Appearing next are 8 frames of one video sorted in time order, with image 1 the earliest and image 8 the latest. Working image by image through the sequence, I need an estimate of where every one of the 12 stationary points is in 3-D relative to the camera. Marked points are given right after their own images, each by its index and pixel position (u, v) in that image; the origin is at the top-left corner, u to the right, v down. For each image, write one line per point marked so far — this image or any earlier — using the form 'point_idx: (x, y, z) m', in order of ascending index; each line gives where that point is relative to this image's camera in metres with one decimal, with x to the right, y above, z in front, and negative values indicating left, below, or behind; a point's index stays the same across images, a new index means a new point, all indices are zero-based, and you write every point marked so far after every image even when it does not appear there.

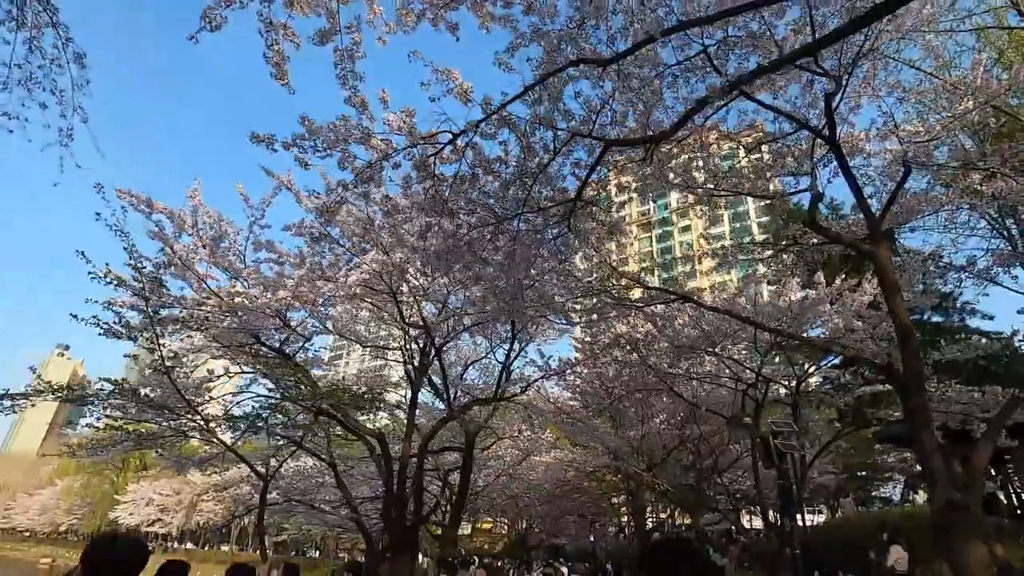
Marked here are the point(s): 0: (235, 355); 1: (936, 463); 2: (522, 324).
0: (-5.5, -1.3, +10.6) m
1: (+4.5, -1.8, +5.7) m
2: (+0.2, -0.7, +11.1) m
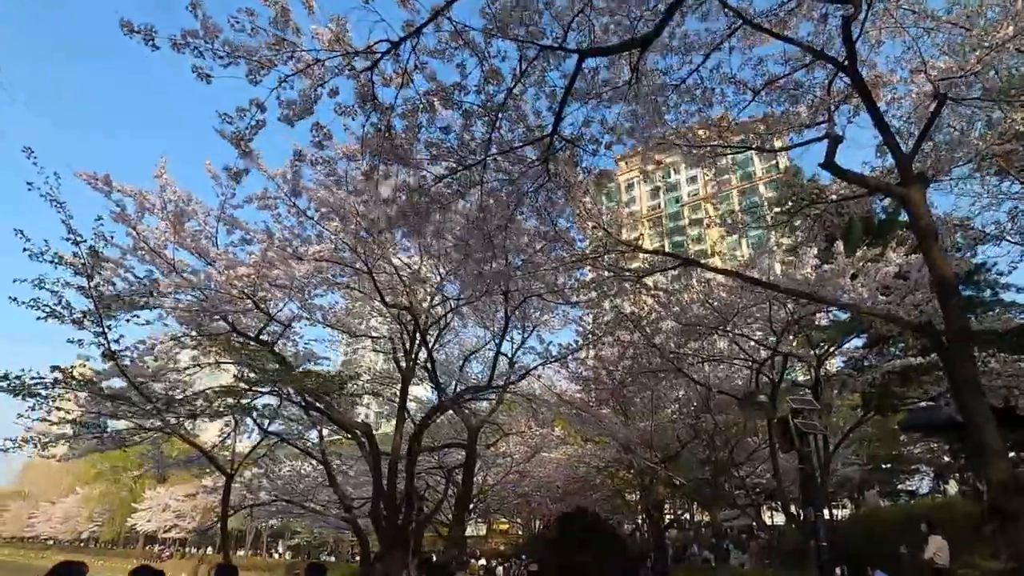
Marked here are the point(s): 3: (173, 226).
0: (-5.6, -1.0, +9.9) m
1: (+4.3, -1.3, +4.8) m
2: (0.0, -0.3, +10.3) m
3: (-5.9, +1.1, +9.2) m
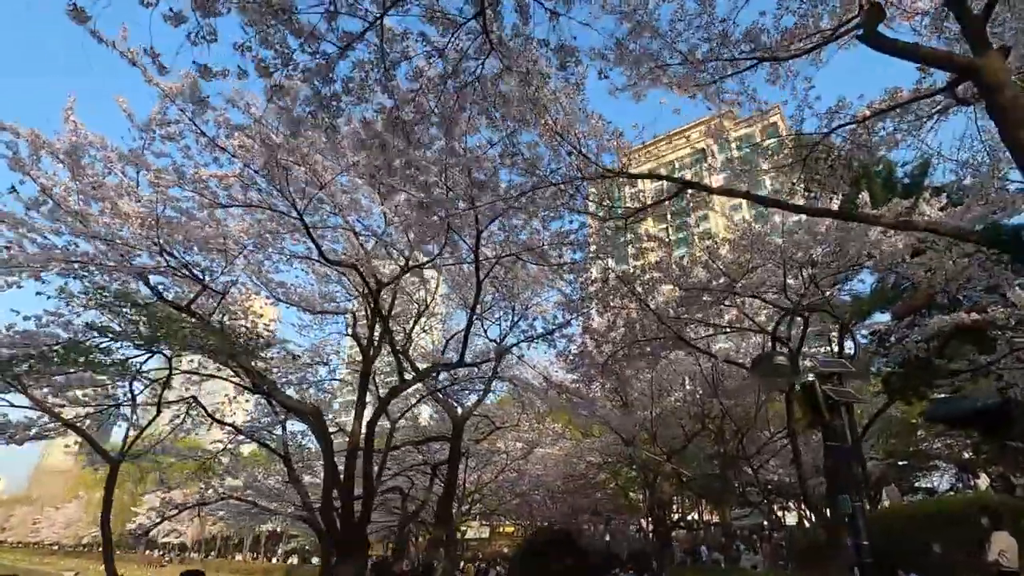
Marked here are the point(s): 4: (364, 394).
0: (-6.1, -0.4, +8.5) m
1: (+3.7, -0.6, +3.3) m
2: (-0.4, +0.4, +8.9) m
3: (-6.3, +1.7, +7.9) m
4: (-2.7, -1.9, +9.7) m
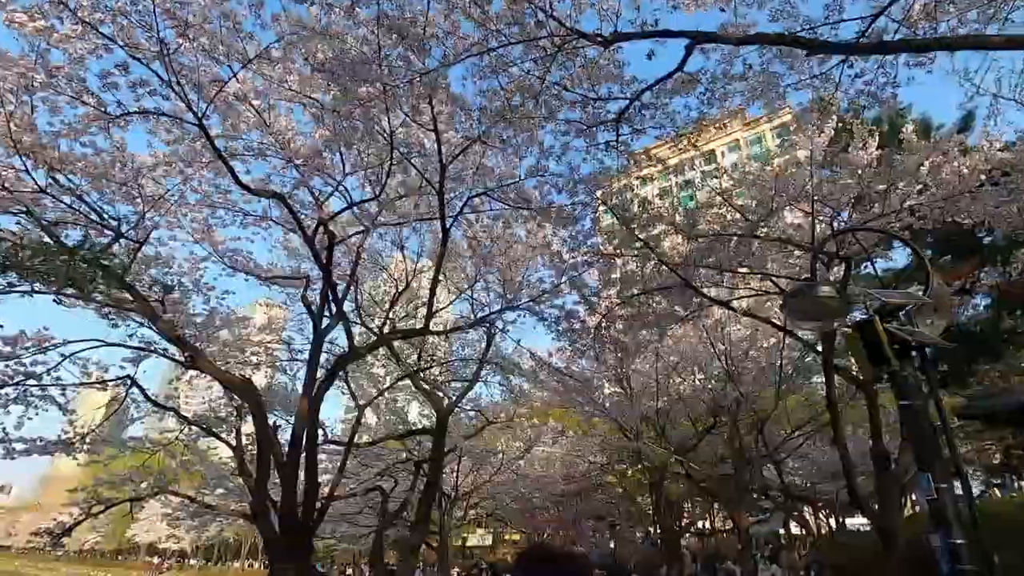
0: (-6.5, +0.3, +7.1) m
1: (+3.3, +0.2, +1.7) m
2: (-0.8, +1.1, +7.4) m
3: (-6.7, +2.4, +6.5) m
4: (-3.0, -1.2, +8.2) m
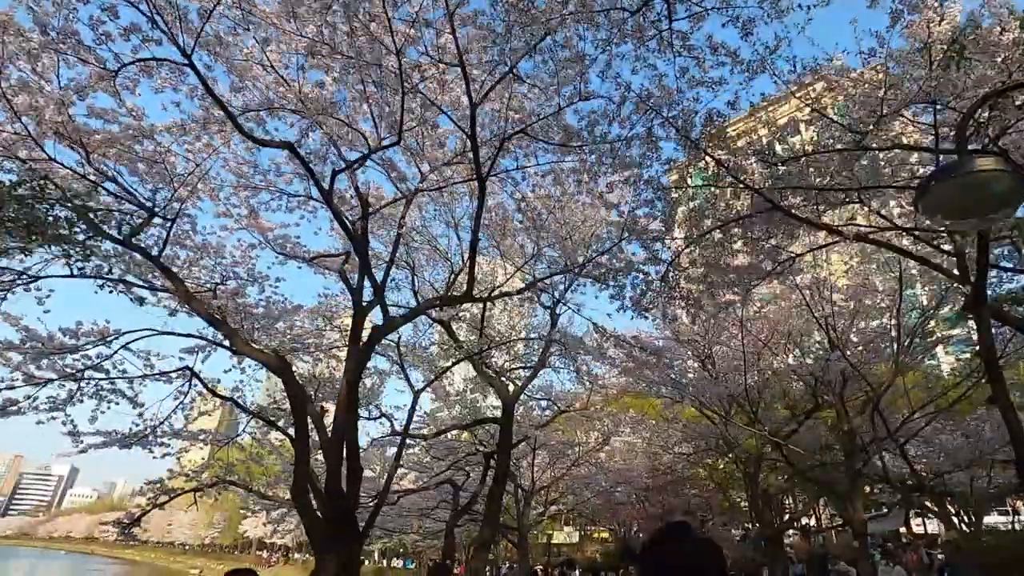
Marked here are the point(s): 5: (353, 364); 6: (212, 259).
0: (-5.8, +0.5, +7.0) m
1: (+3.0, +1.0, +0.3) m
2: (-0.3, +1.6, +6.5) m
3: (-6.3, +2.6, +6.4) m
4: (-2.2, -0.8, +7.6) m
5: (-2.1, -1.0, +7.2) m
6: (-5.6, +0.5, +10.1) m
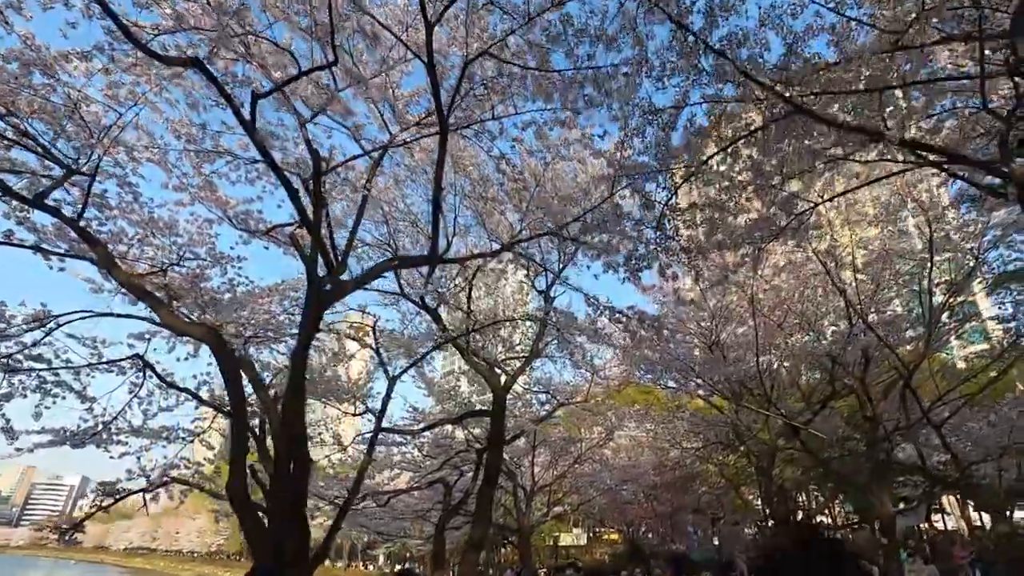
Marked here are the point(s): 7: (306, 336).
0: (-6.2, +0.8, +6.1) m
1: (+2.6, +1.5, -0.7) m
2: (-0.6, +2.1, +5.5) m
3: (-6.7, +2.9, +5.5) m
4: (-2.5, -0.4, +6.7) m
5: (-2.4, -0.6, +6.2) m
6: (-5.9, +0.9, +9.1) m
7: (-2.3, -0.6, +6.3) m
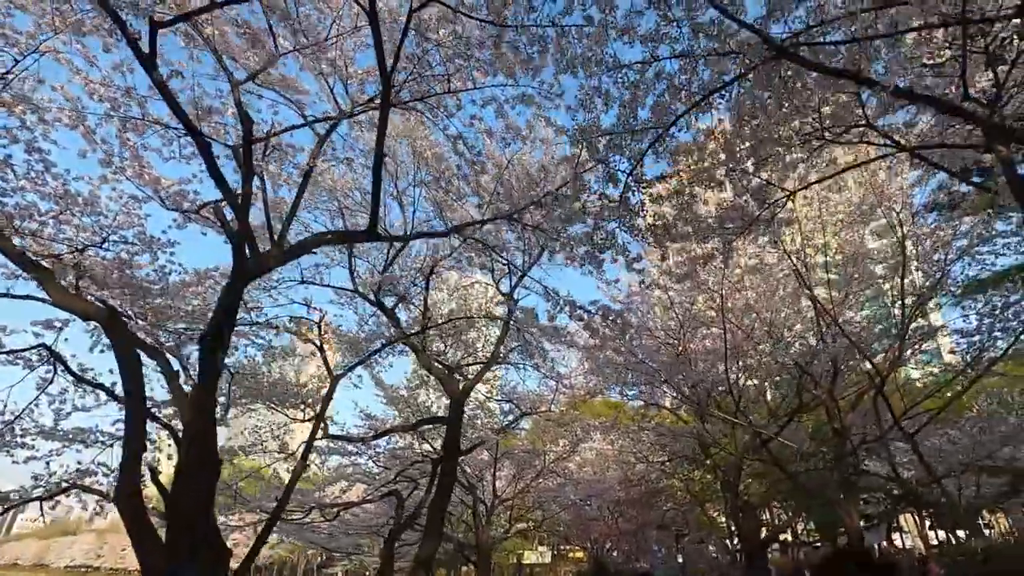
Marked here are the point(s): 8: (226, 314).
0: (-6.7, +1.2, +5.2) m
1: (+2.5, +1.8, -1.1) m
2: (-1.1, +2.3, +4.9) m
3: (-7.1, +3.3, +4.6) m
4: (-3.1, -0.2, +5.9) m
5: (-2.9, -0.3, +5.4) m
6: (-6.6, +1.1, +8.2) m
7: (-2.9, -0.4, +5.5) m
8: (-2.9, -0.3, +5.5) m
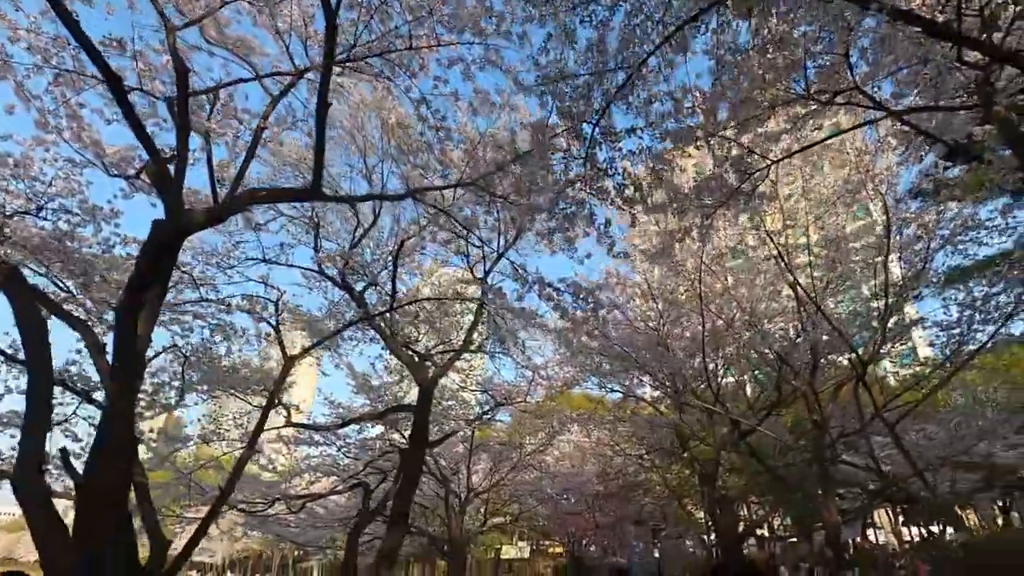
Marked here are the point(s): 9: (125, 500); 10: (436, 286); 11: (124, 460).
0: (-7.0, +1.6, +4.5) m
1: (+2.3, +2.0, -1.6) m
2: (-1.4, +2.6, +4.4) m
3: (-7.4, +3.7, +3.9) m
4: (-3.5, +0.2, +5.3) m
5: (-3.3, 0.0, +4.9) m
6: (-7.0, +1.6, +7.5) m
7: (-3.3, 0.0, +5.0) m
8: (-3.2, 0.0, +5.0) m
9: (-3.4, -2.1, +4.4) m
10: (-1.7, 0.0, +12.0) m
11: (-3.5, -1.7, +4.5) m
